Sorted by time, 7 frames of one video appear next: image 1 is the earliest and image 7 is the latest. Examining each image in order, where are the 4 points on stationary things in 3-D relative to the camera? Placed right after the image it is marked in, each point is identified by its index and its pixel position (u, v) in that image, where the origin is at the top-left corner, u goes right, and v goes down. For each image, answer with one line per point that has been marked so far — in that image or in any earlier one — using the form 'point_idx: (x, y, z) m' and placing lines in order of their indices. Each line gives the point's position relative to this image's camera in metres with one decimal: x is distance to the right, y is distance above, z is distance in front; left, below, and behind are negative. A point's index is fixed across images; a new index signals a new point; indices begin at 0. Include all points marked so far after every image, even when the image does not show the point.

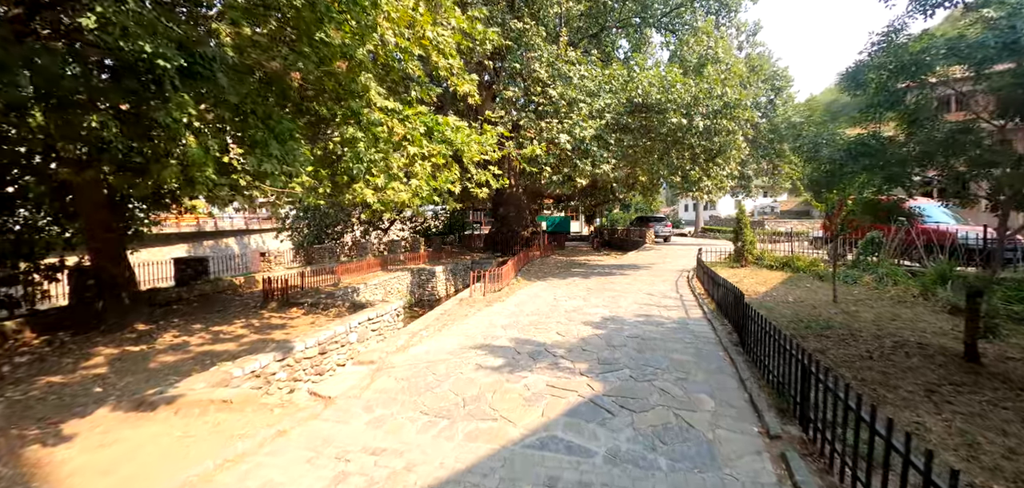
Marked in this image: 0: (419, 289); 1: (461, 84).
0: (-4.1, -2.0, +19.1) m
1: (-1.2, +3.7, +10.1) m
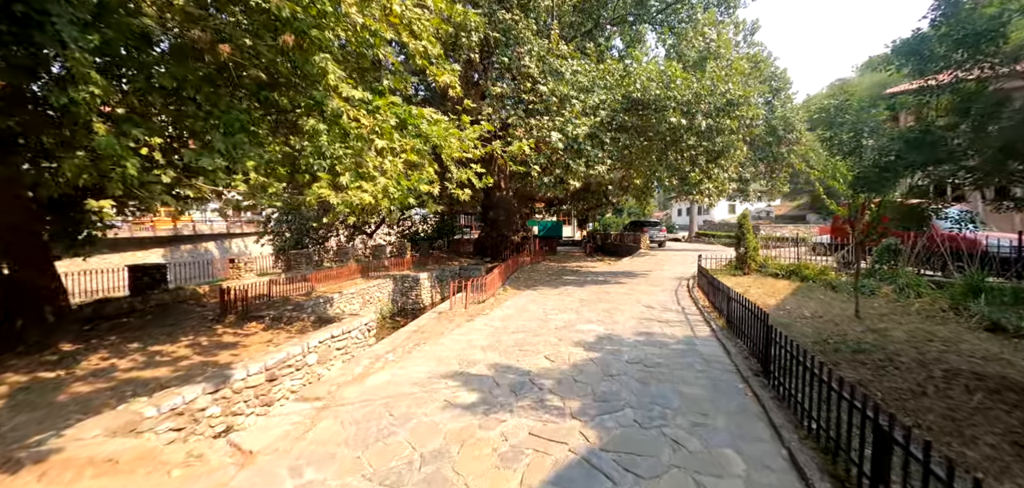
0: (-4.5, -2.2, +18.0) m
1: (-1.5, +3.5, +9.1) m
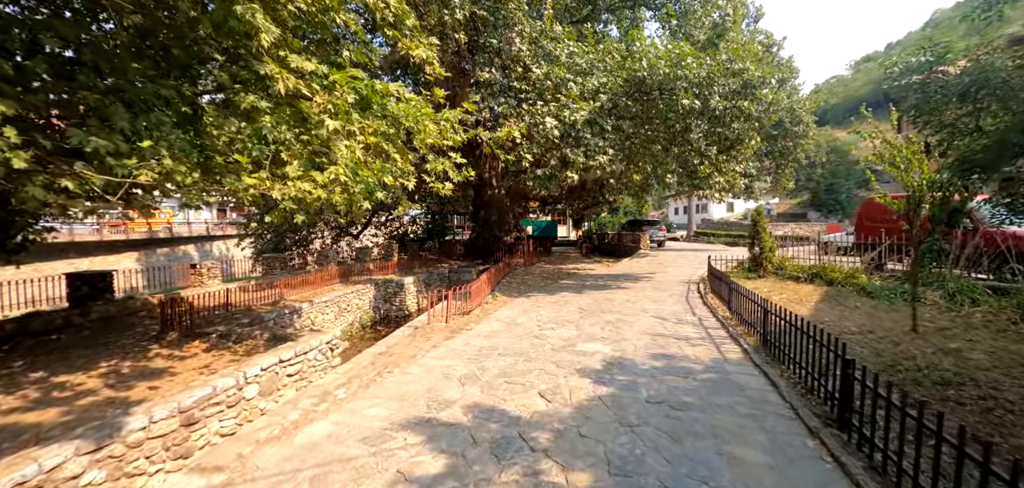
0: (-4.8, -2.3, +16.6) m
1: (-1.7, +3.5, +7.7) m
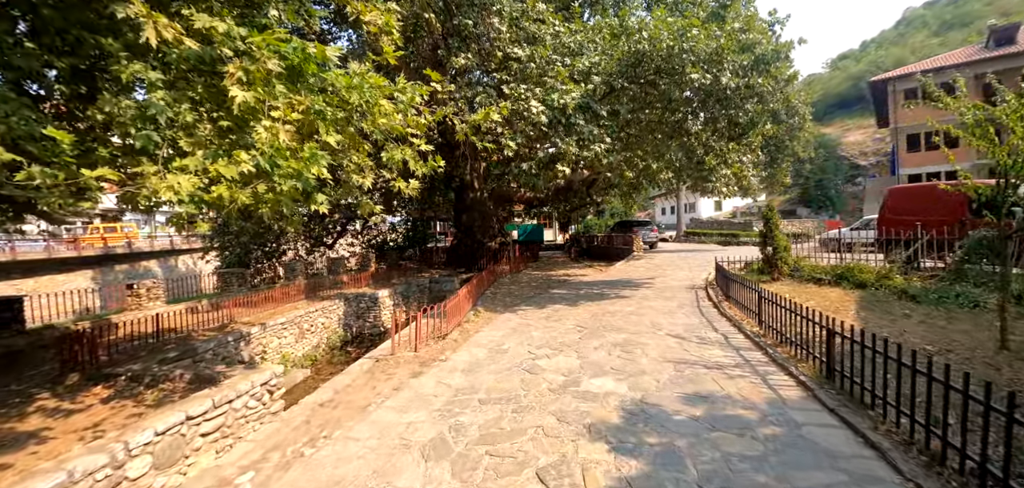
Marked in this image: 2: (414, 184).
0: (-5.3, -2.6, +14.9) m
1: (-2.1, +3.3, +6.2) m
2: (-1.7, +1.0, +7.4) m
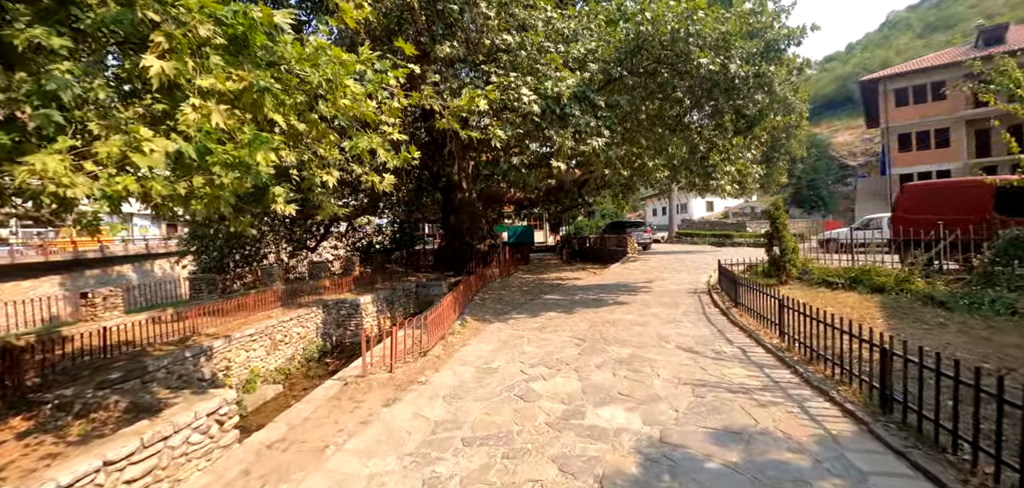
0: (-5.6, -2.8, +13.9) m
1: (-2.2, +3.3, +5.4) m
2: (-1.8, +1.0, +6.6) m
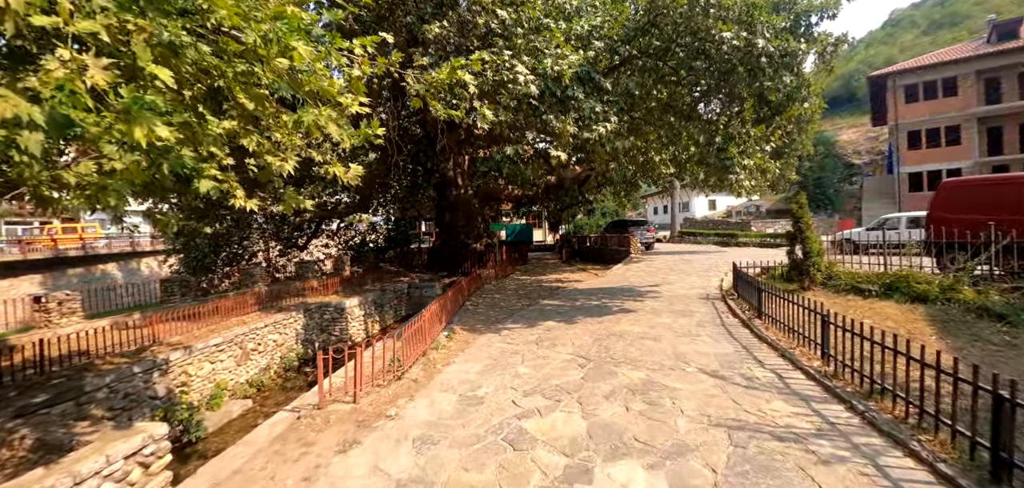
0: (-5.7, -2.7, +13.0) m
1: (-2.3, +3.2, +4.4) m
2: (-1.9, +0.9, +5.6) m
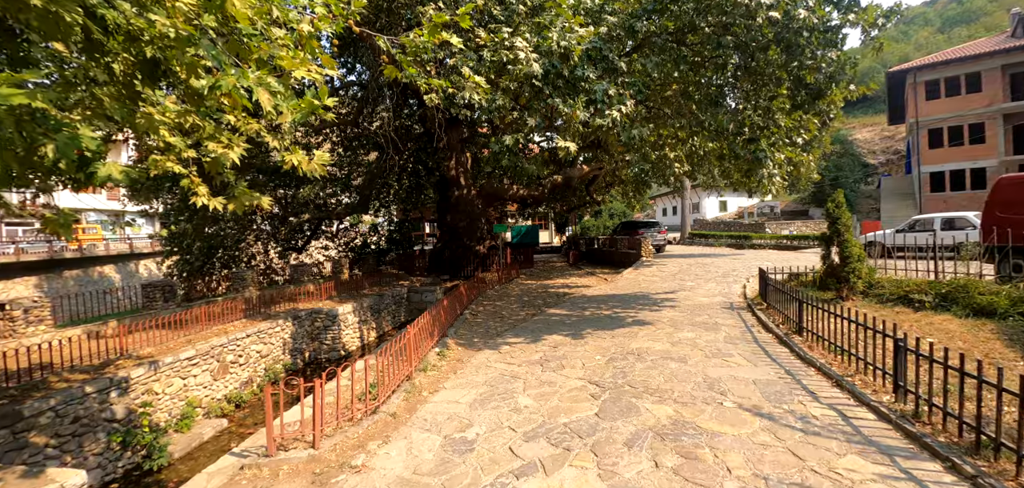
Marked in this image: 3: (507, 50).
0: (-5.6, -2.8, +12.1) m
1: (-2.4, +3.2, +3.5) m
2: (-2.0, +0.9, +4.8) m
3: (-0.1, +2.7, +6.2) m
